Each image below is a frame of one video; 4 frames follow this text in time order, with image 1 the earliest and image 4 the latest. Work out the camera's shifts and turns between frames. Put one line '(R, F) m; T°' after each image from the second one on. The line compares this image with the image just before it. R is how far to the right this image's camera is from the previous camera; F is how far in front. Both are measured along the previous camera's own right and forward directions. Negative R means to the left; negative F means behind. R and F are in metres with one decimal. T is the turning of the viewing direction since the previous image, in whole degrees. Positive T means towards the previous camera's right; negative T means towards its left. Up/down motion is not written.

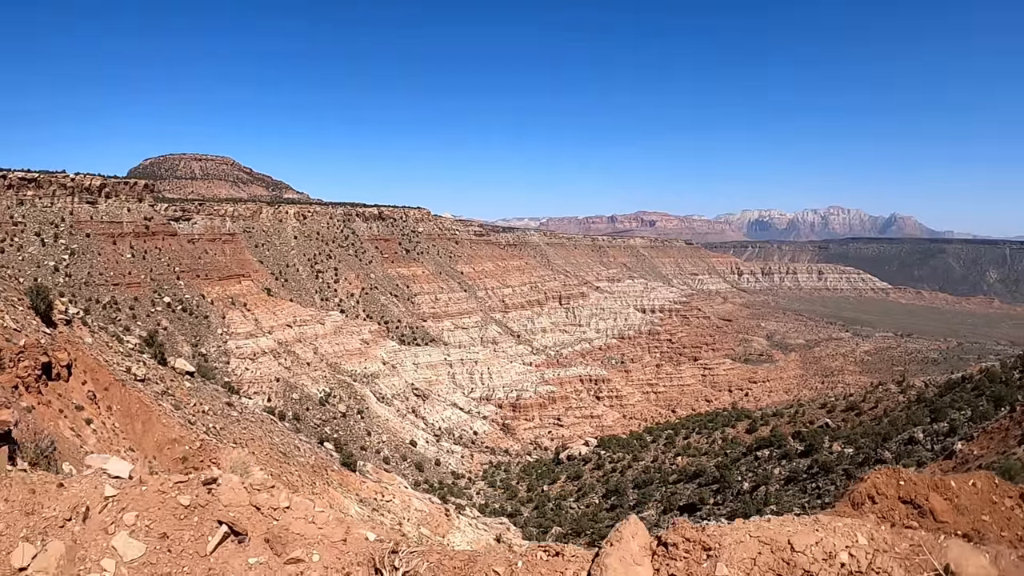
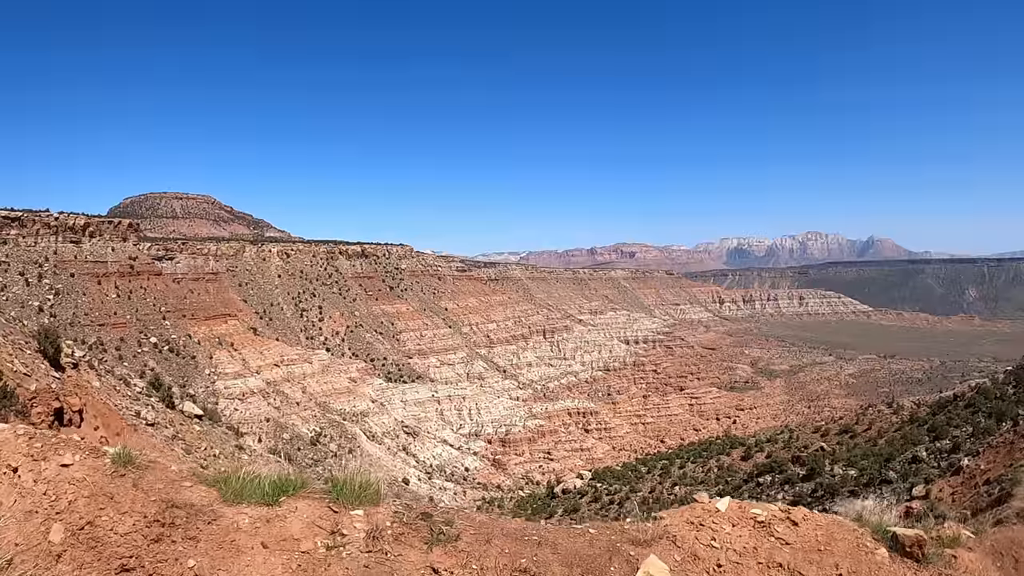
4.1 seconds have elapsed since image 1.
(-1.0, -0.4) m; +2°
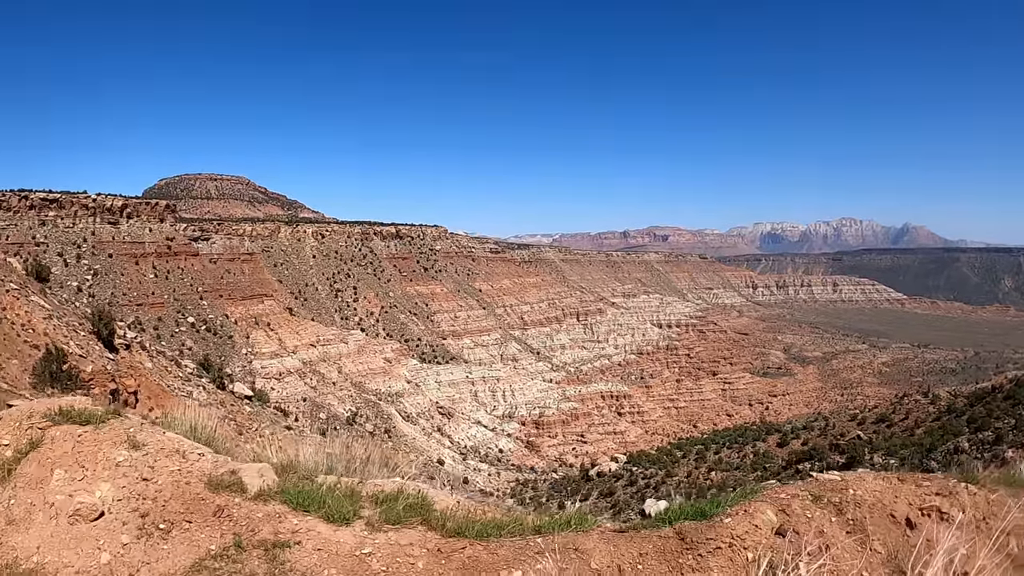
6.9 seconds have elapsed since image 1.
(-1.0, +1.0) m; -3°
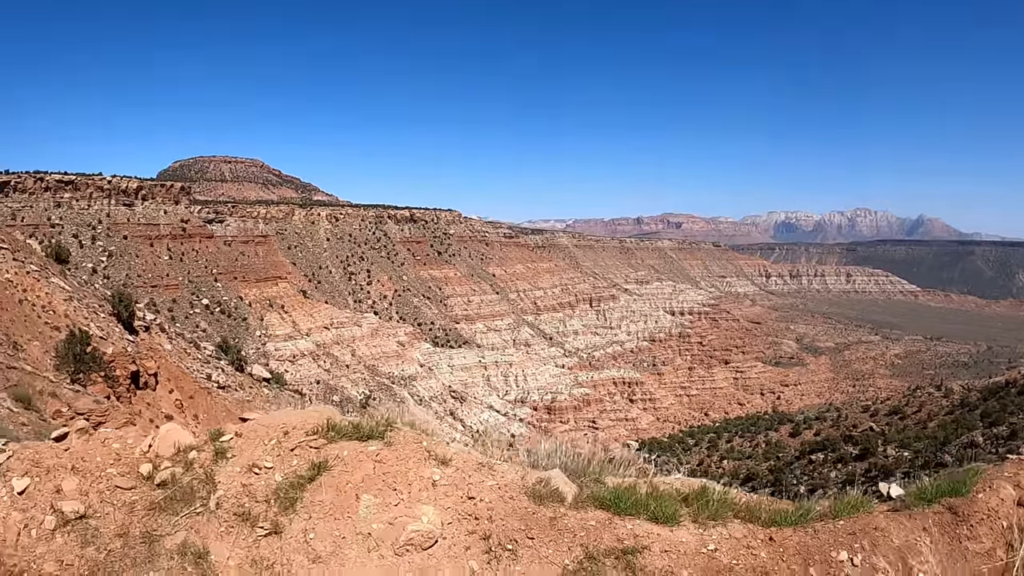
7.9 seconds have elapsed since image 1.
(-0.4, +0.5) m; -1°
